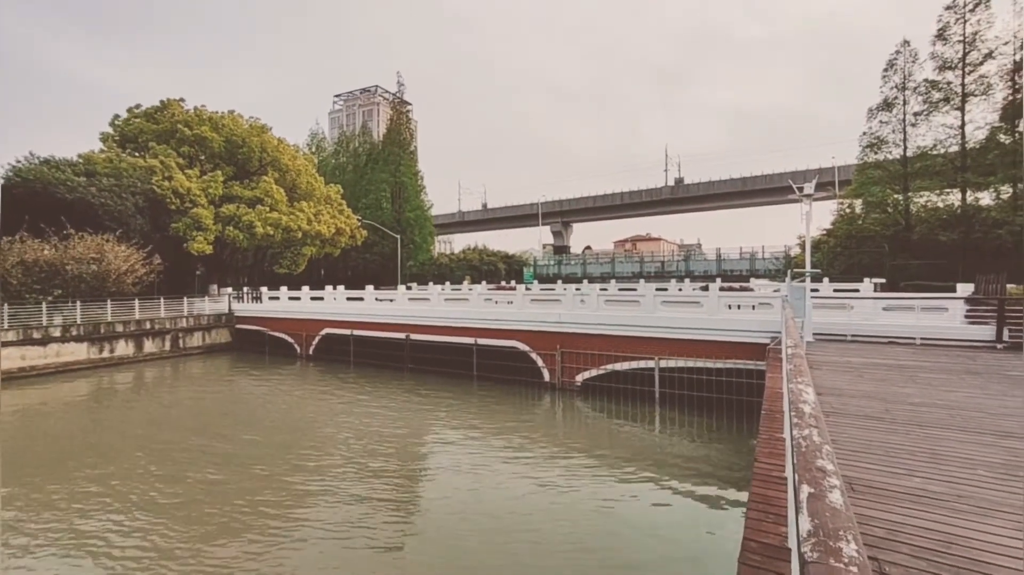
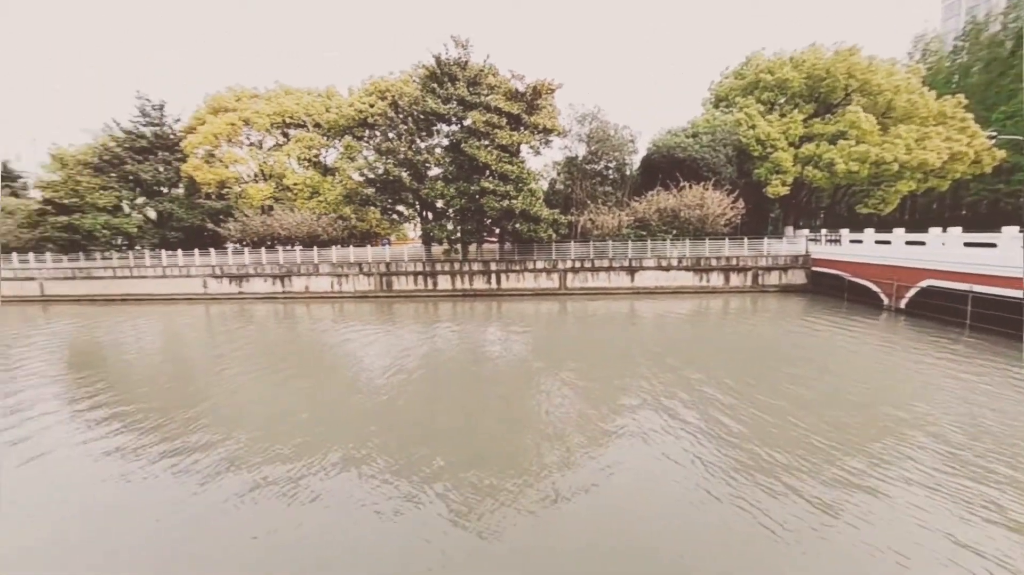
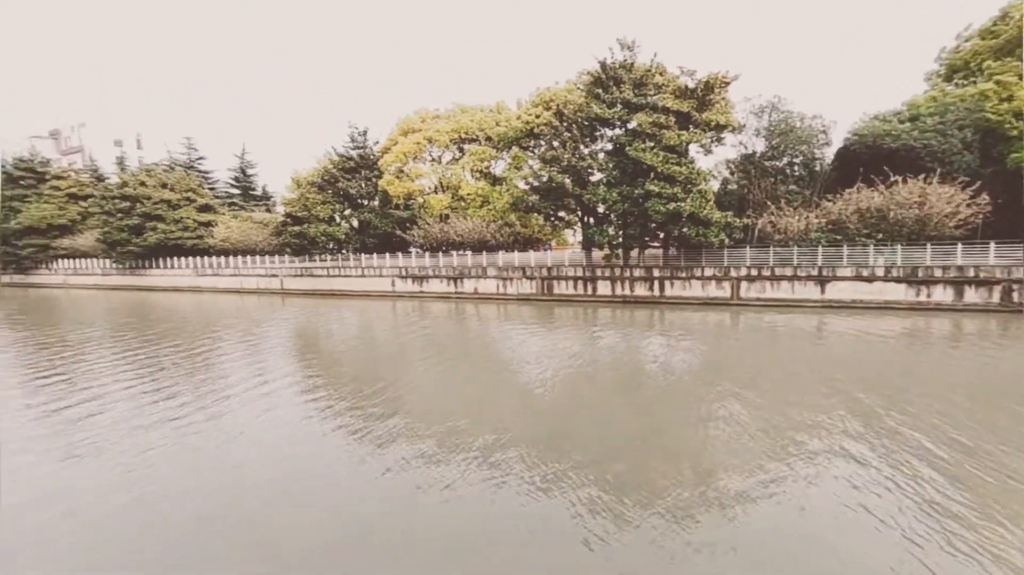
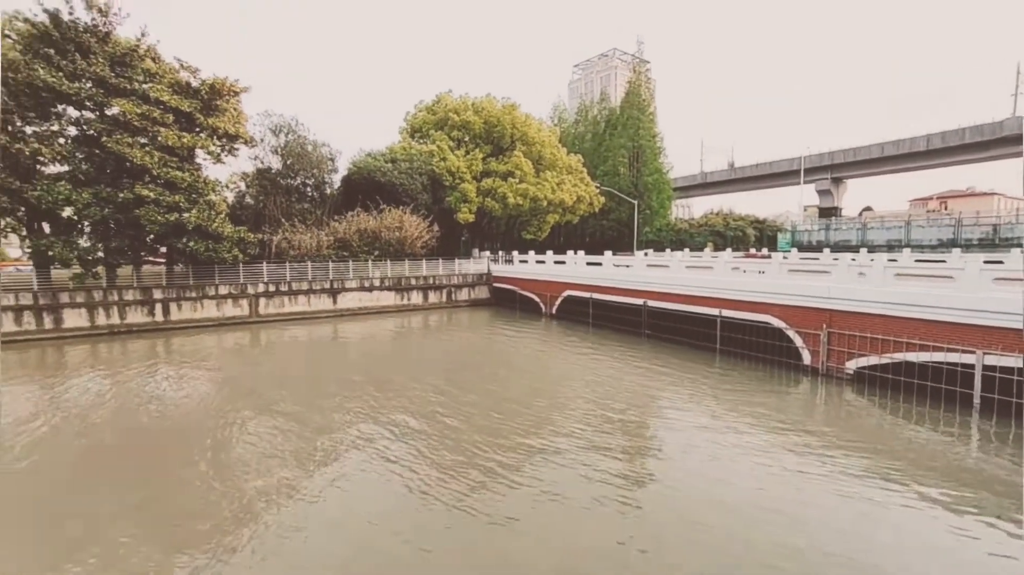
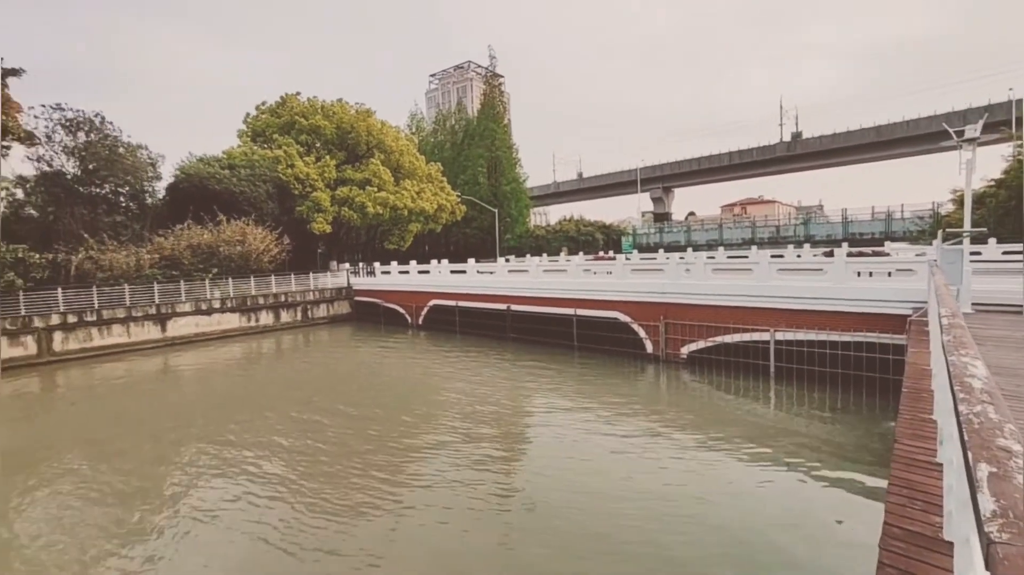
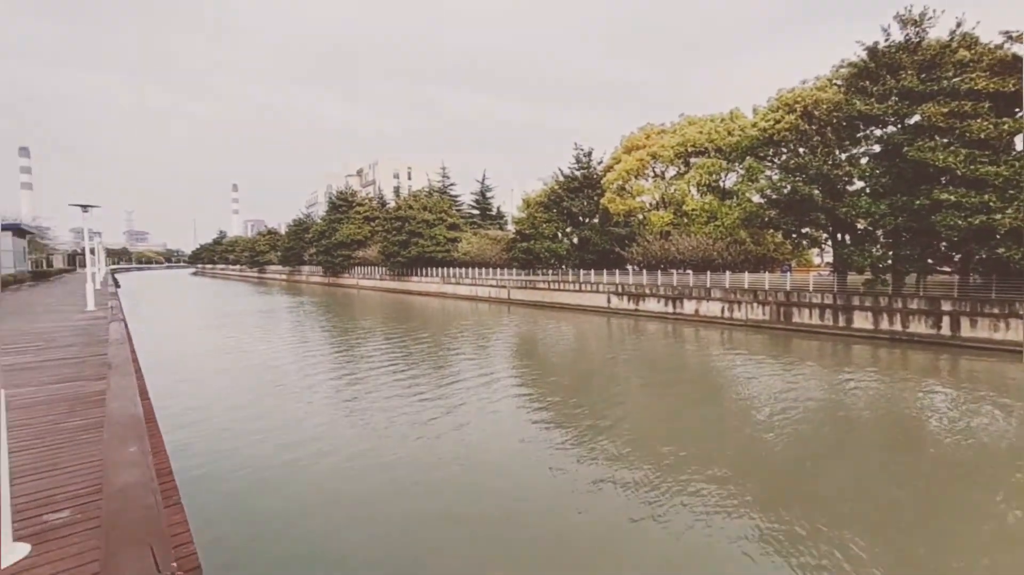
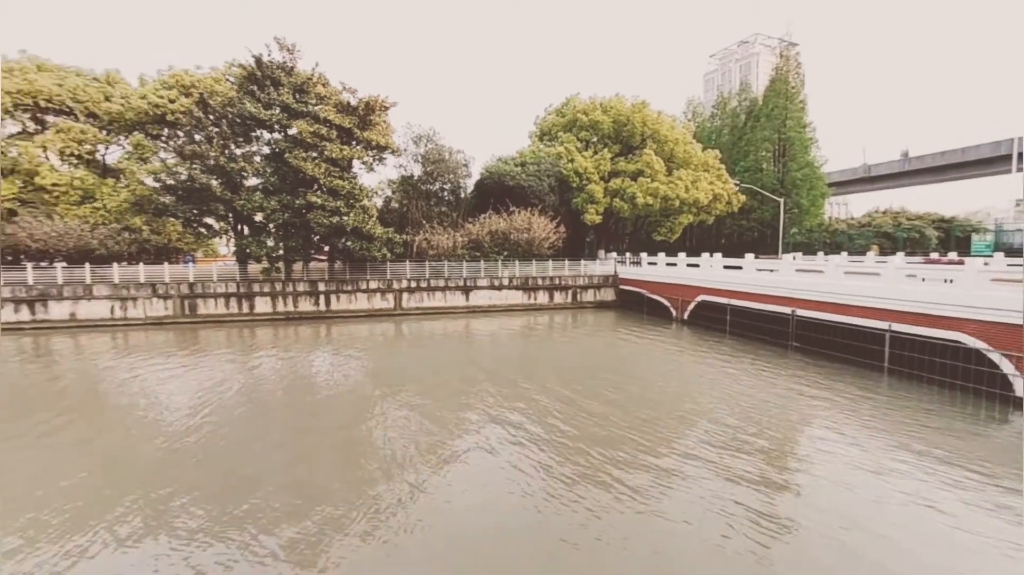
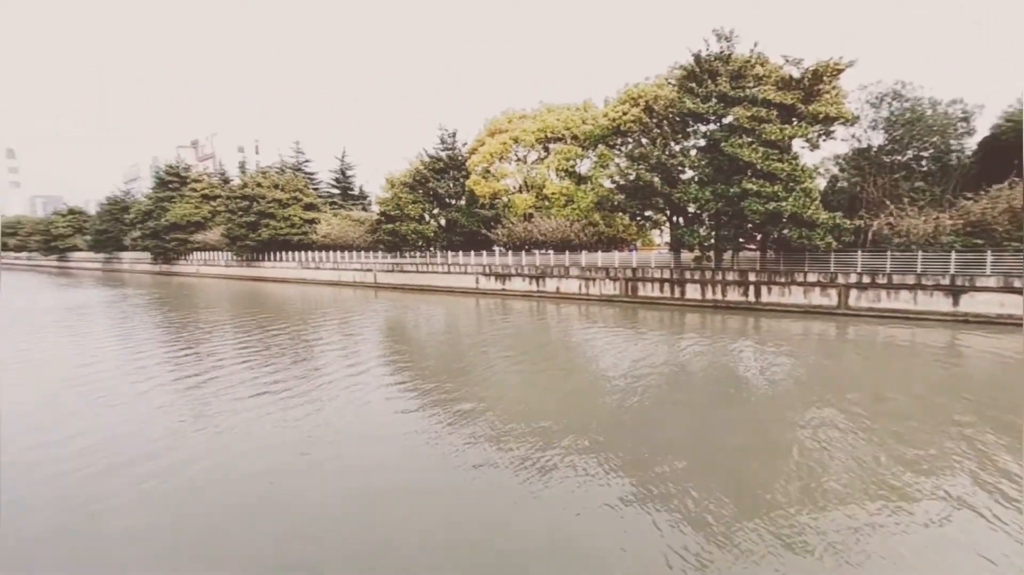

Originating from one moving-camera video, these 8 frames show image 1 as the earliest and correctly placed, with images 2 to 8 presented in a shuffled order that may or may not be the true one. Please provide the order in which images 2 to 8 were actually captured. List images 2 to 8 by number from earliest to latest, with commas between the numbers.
5, 4, 7, 2, 3, 8, 6
